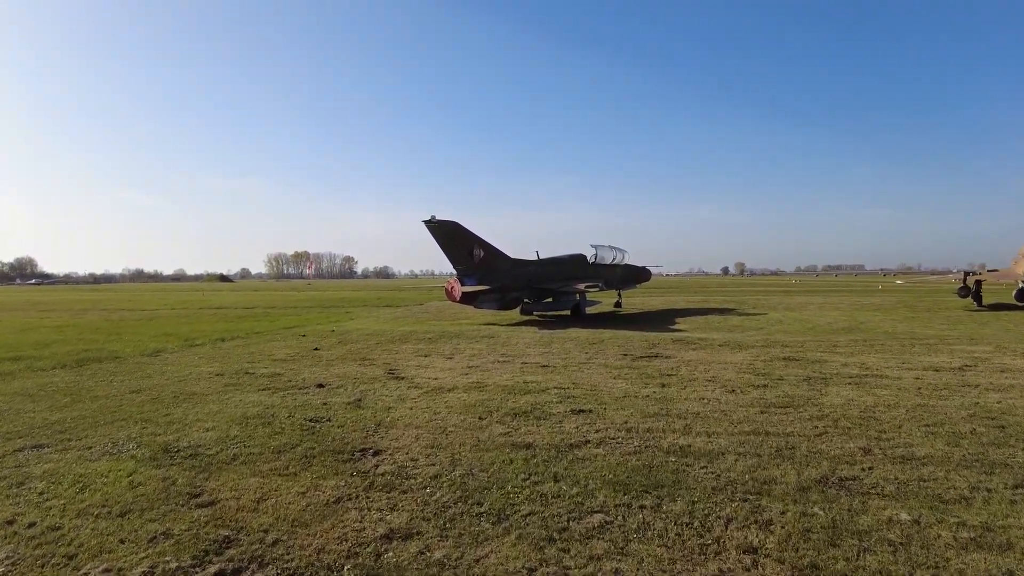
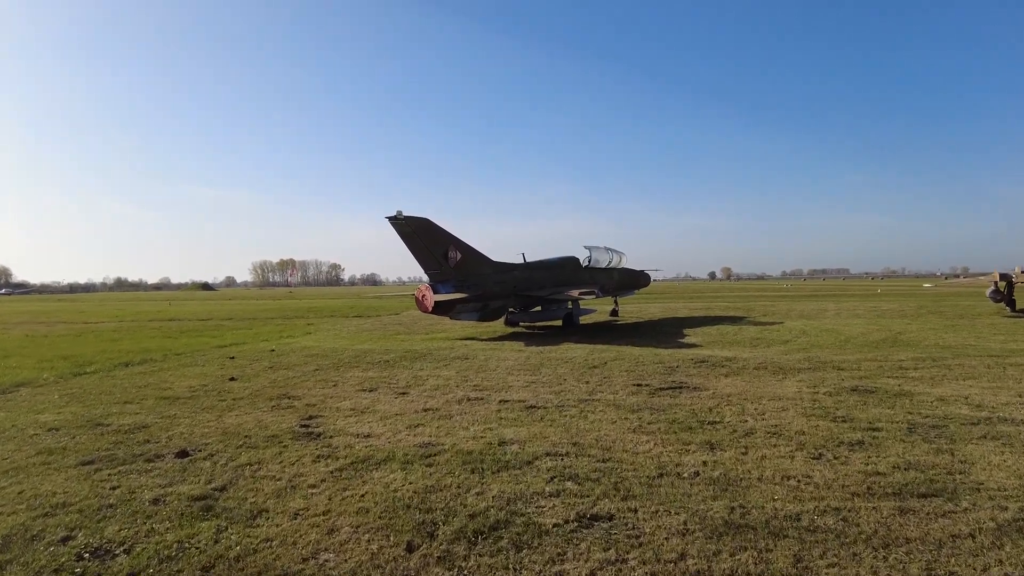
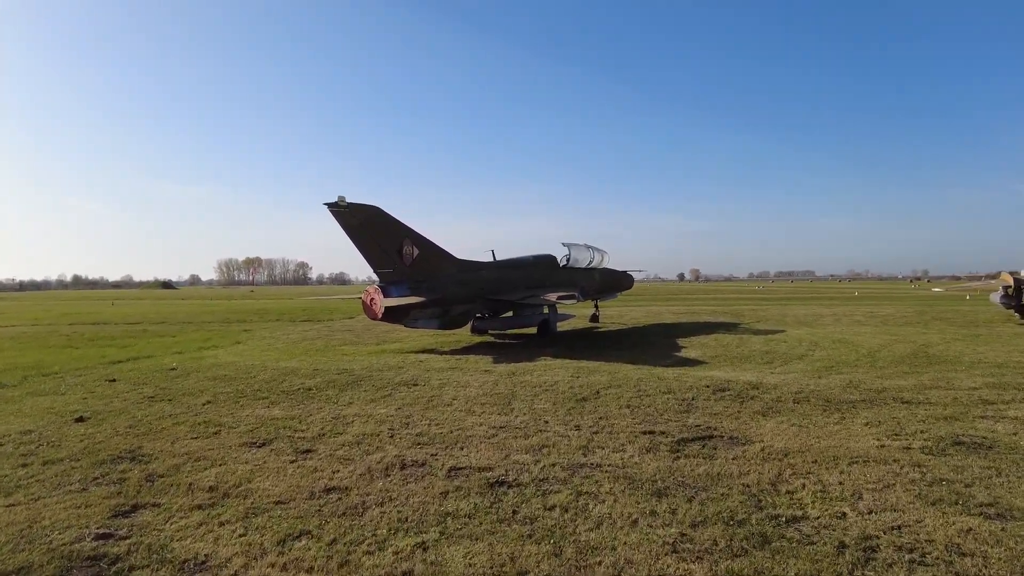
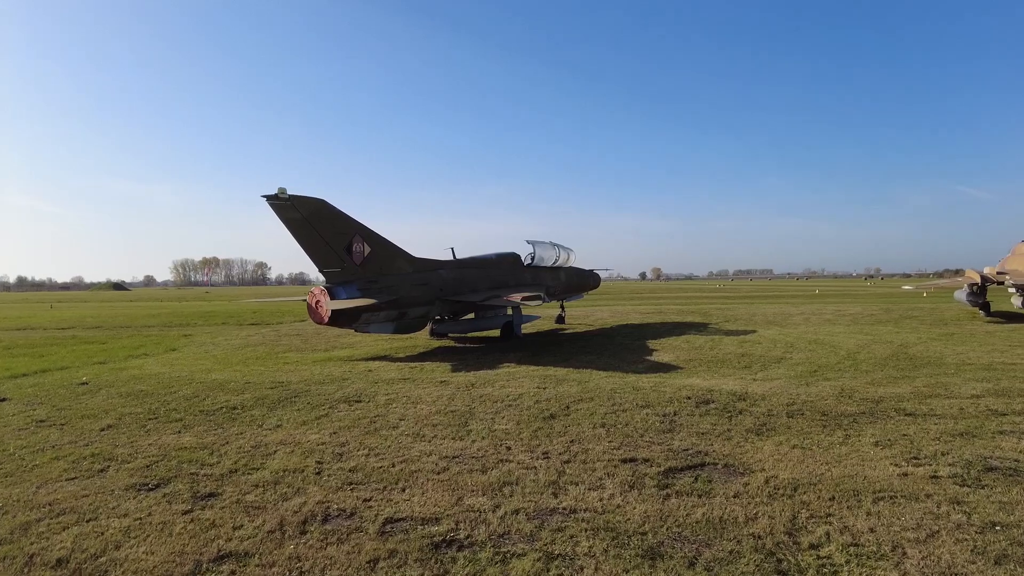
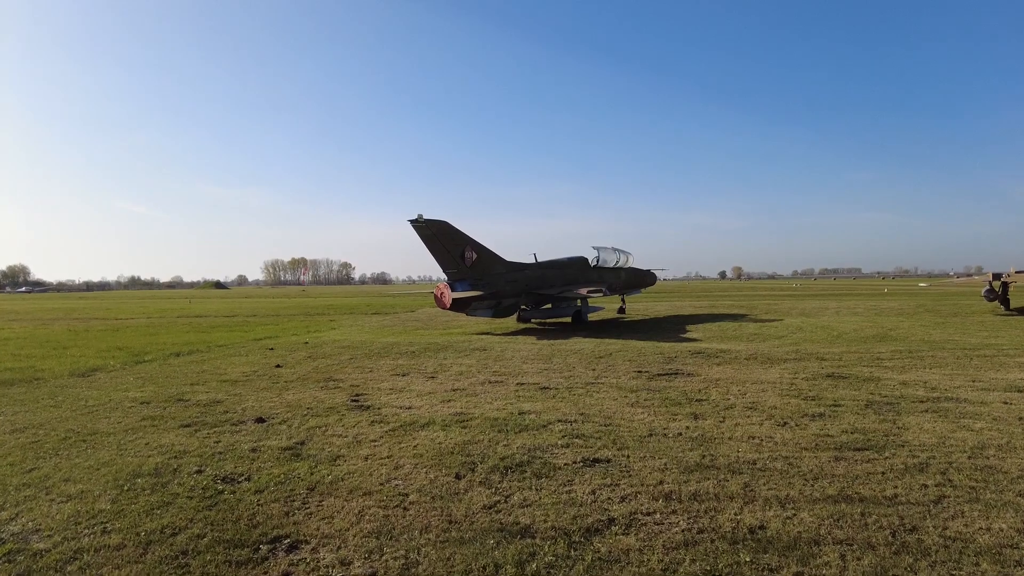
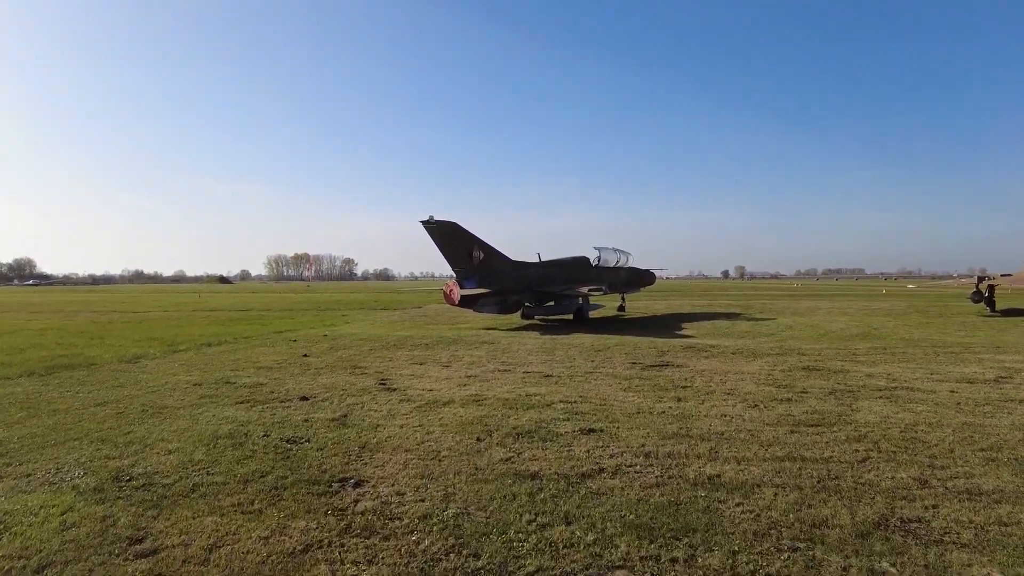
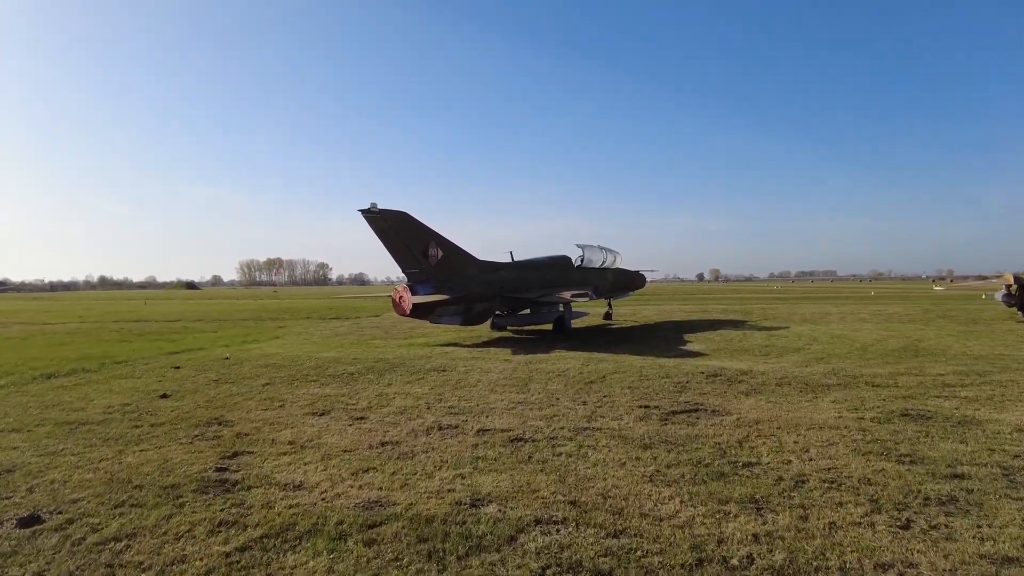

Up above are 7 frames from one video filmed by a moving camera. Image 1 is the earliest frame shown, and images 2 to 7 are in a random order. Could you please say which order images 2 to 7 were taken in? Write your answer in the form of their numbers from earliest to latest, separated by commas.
6, 5, 2, 7, 3, 4
